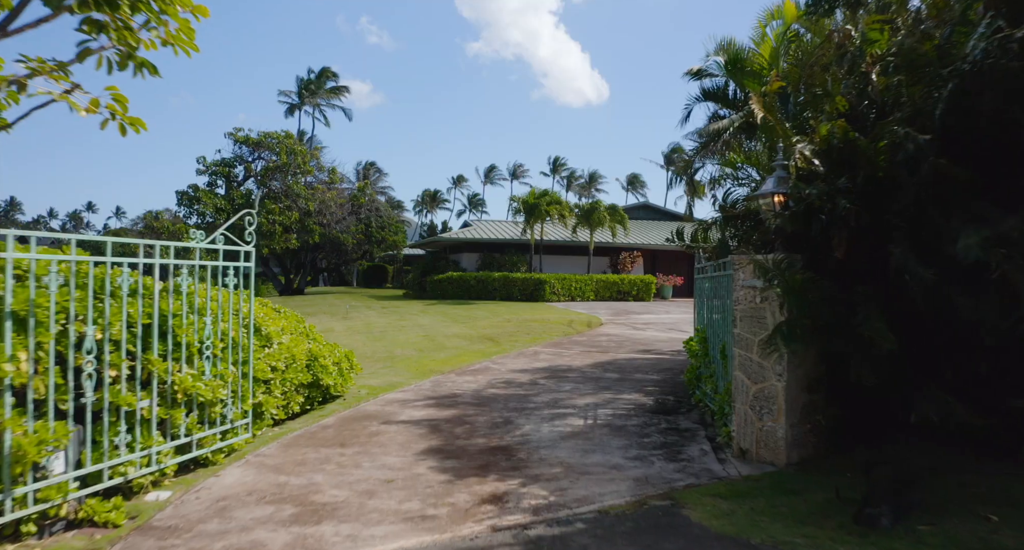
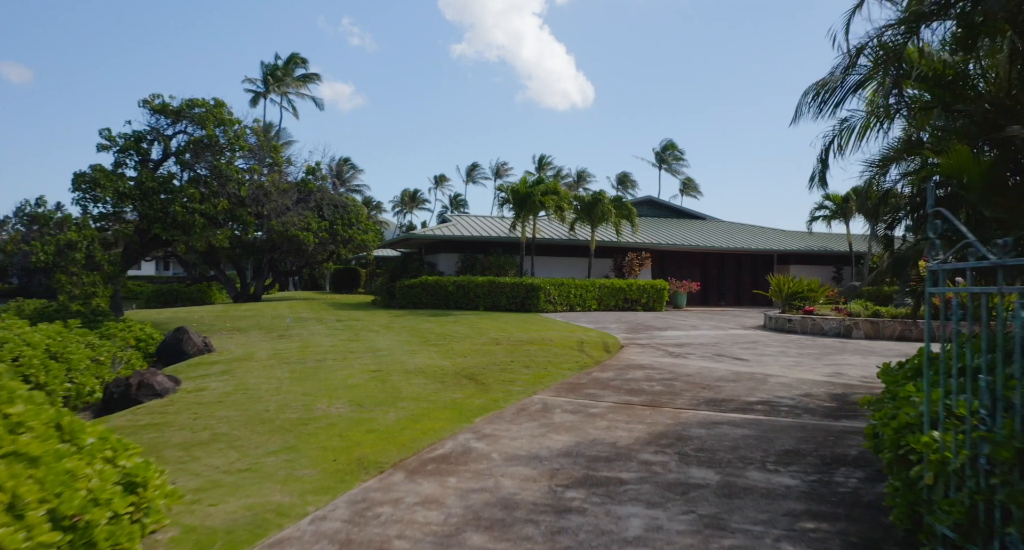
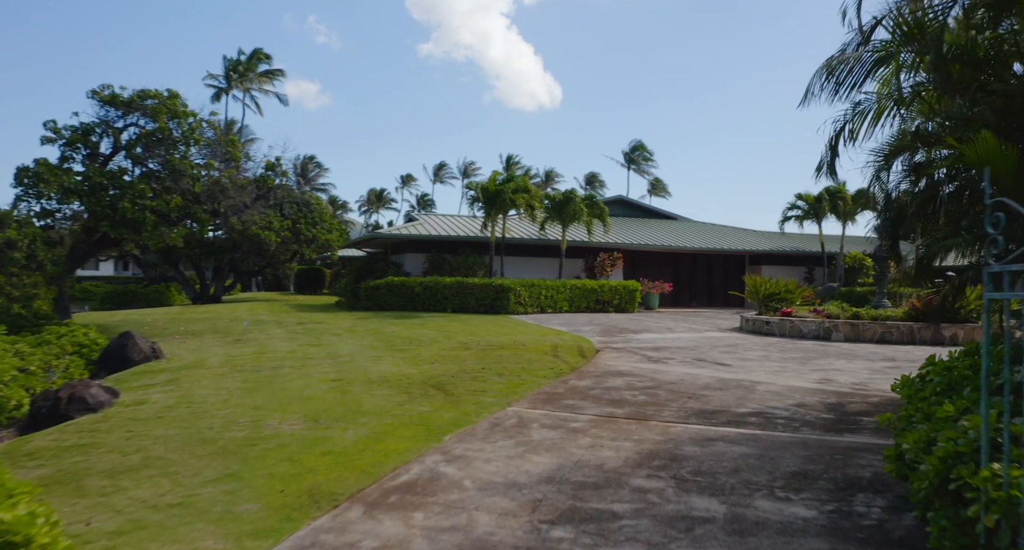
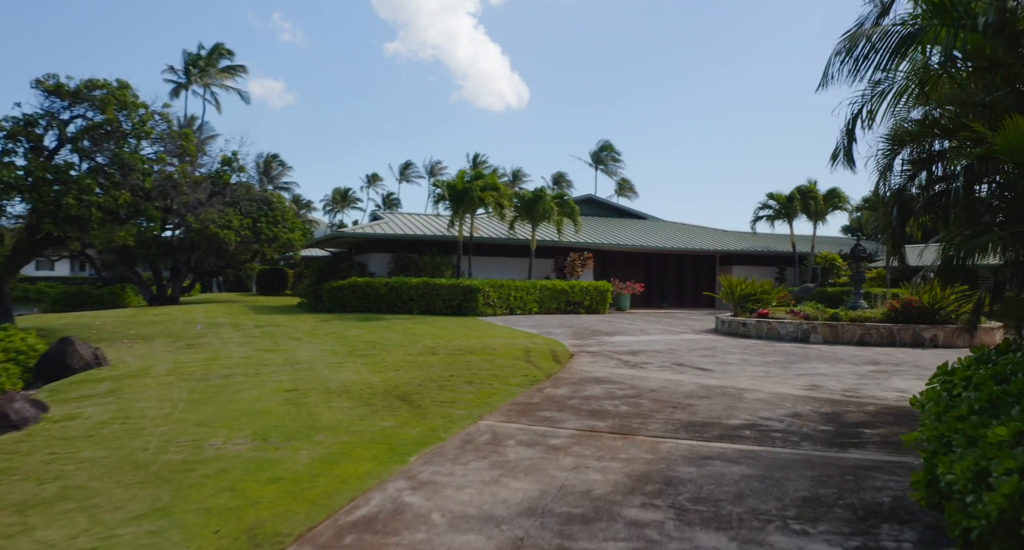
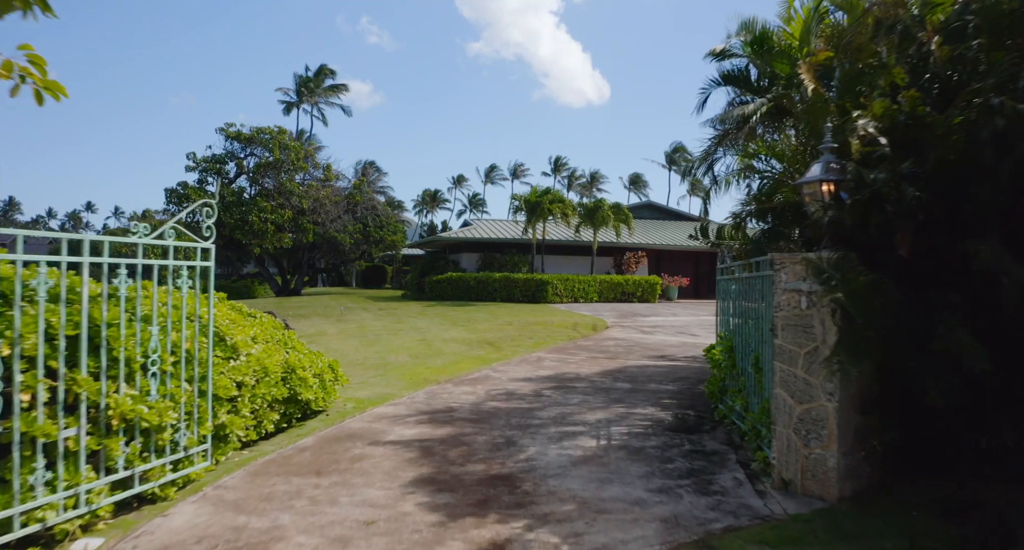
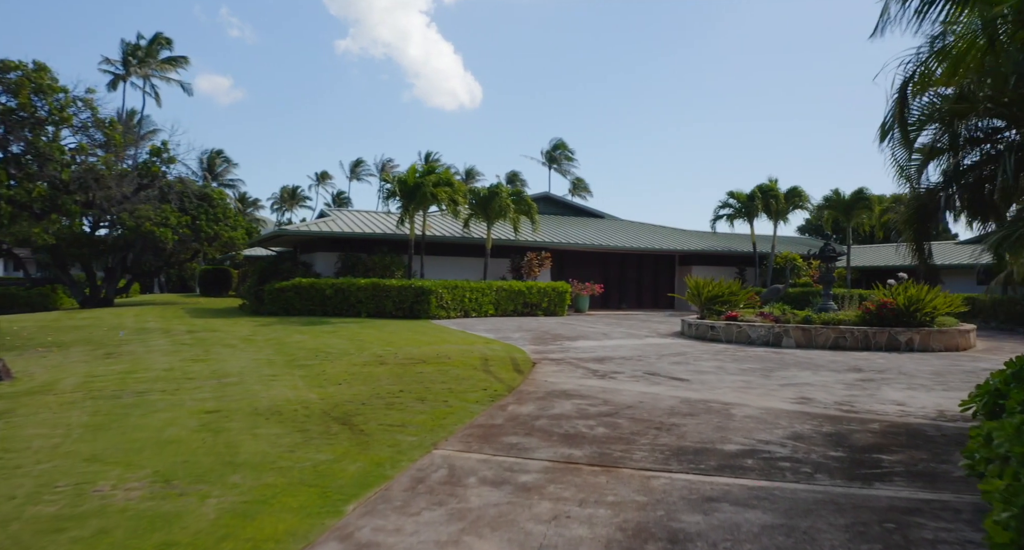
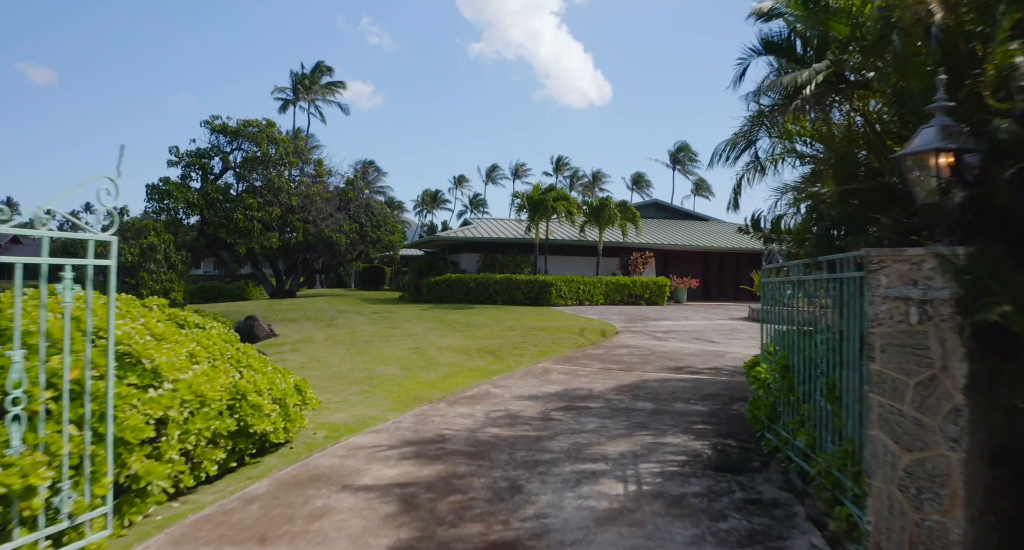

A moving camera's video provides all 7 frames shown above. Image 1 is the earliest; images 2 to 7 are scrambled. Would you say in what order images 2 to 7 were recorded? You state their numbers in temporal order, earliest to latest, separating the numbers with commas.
5, 7, 2, 3, 4, 6
